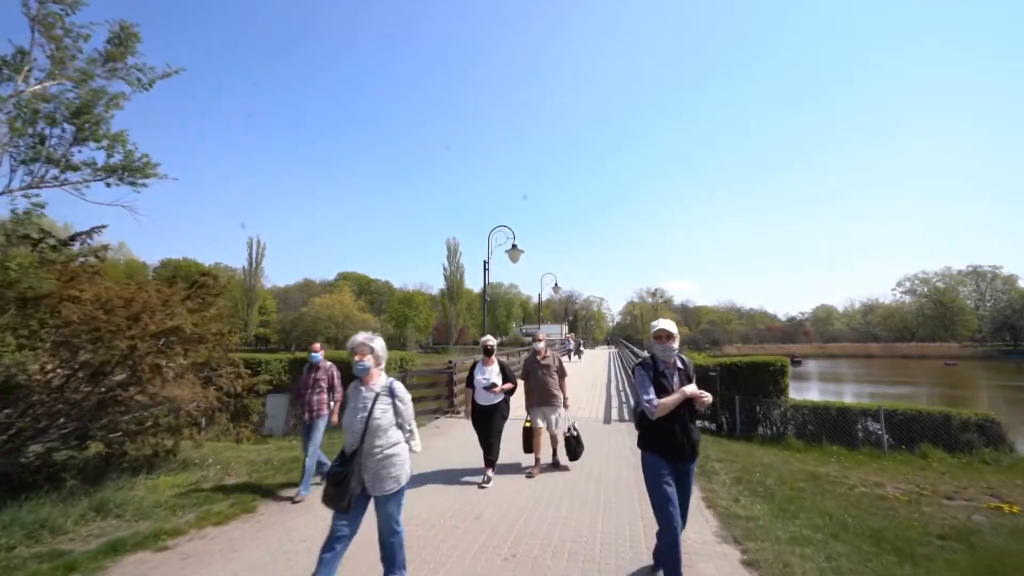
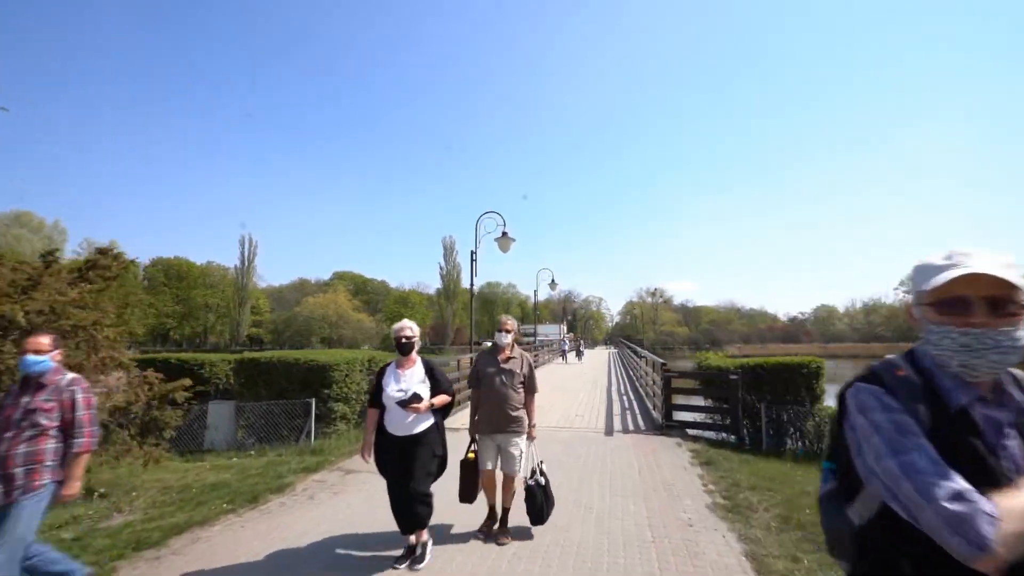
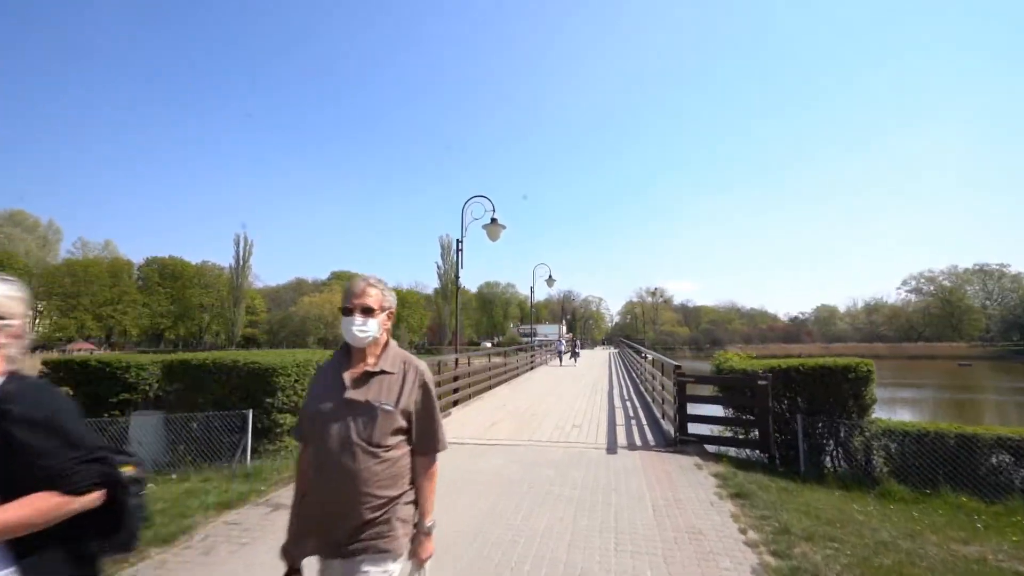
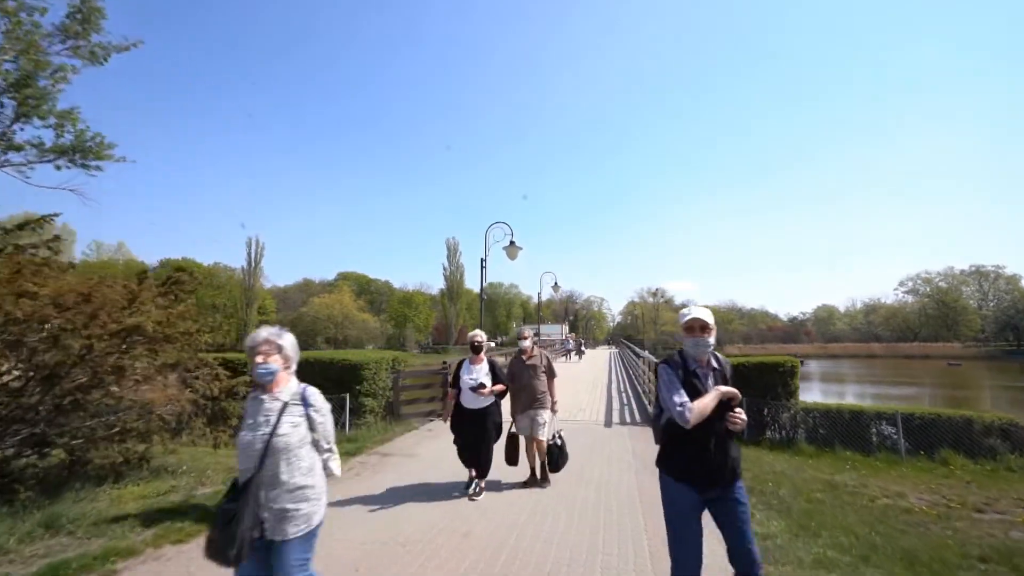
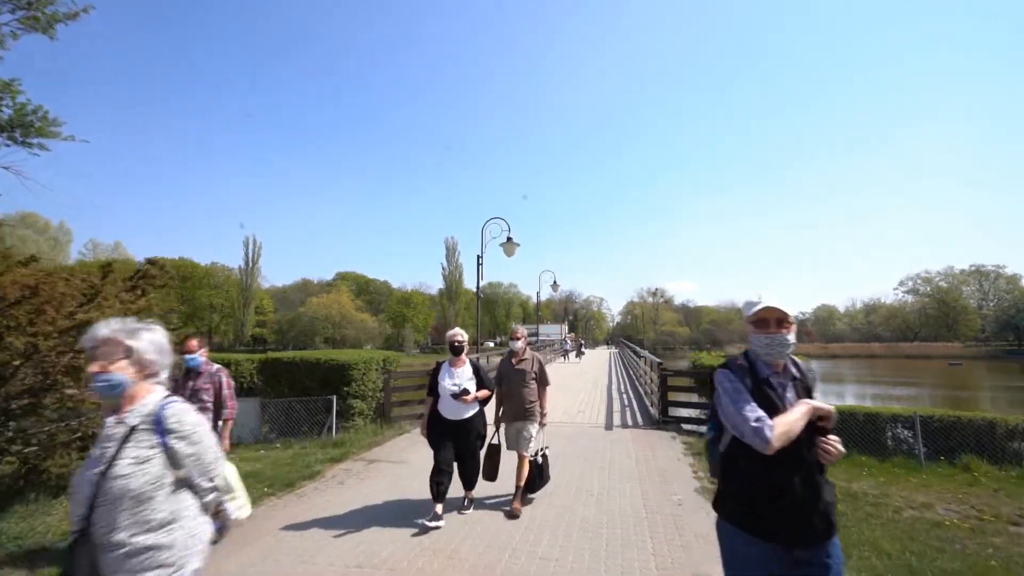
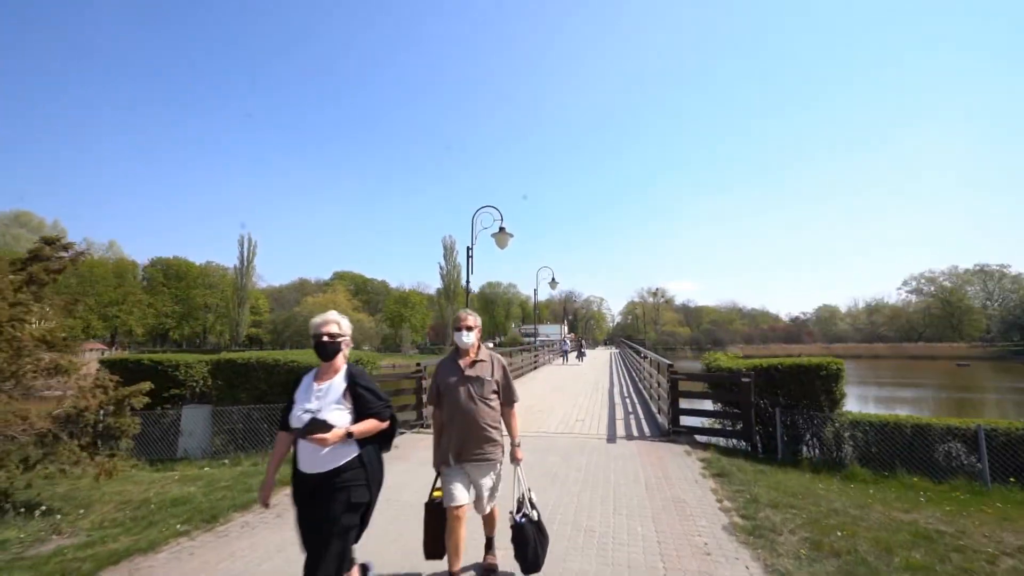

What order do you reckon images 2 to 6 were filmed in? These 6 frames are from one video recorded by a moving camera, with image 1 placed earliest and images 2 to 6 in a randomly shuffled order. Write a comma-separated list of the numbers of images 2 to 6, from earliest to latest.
4, 5, 2, 6, 3
